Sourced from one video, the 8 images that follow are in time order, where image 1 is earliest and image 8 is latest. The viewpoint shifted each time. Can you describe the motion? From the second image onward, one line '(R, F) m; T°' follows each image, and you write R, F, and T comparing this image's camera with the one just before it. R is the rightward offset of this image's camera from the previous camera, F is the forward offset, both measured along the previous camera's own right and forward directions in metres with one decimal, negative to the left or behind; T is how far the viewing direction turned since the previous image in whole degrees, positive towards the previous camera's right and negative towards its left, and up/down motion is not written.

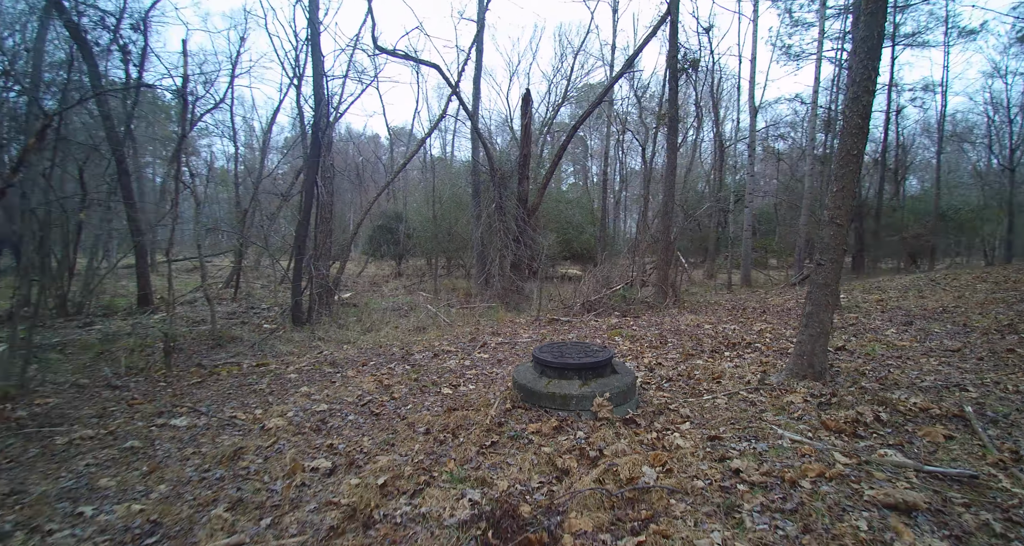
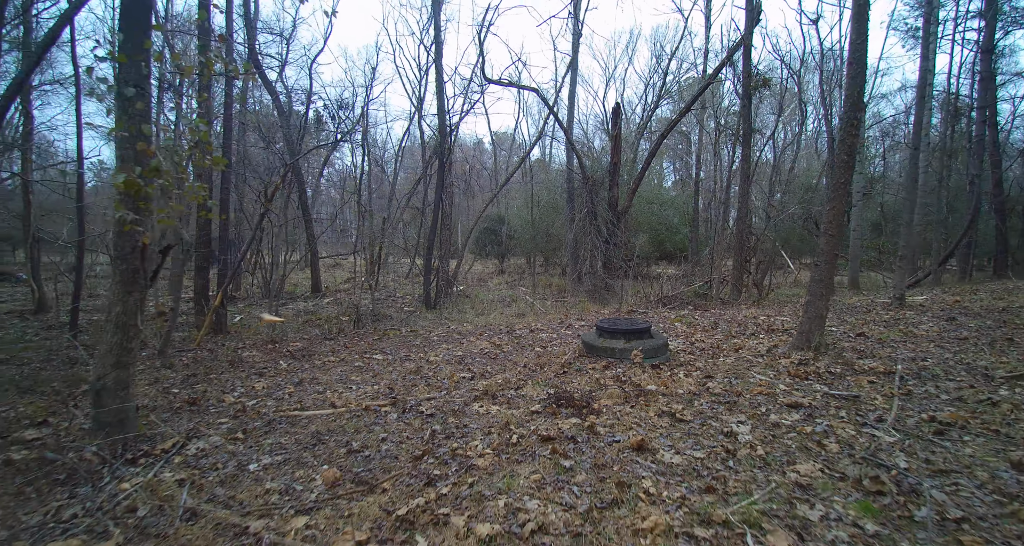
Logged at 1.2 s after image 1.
(+0.4, -2.0) m; -12°
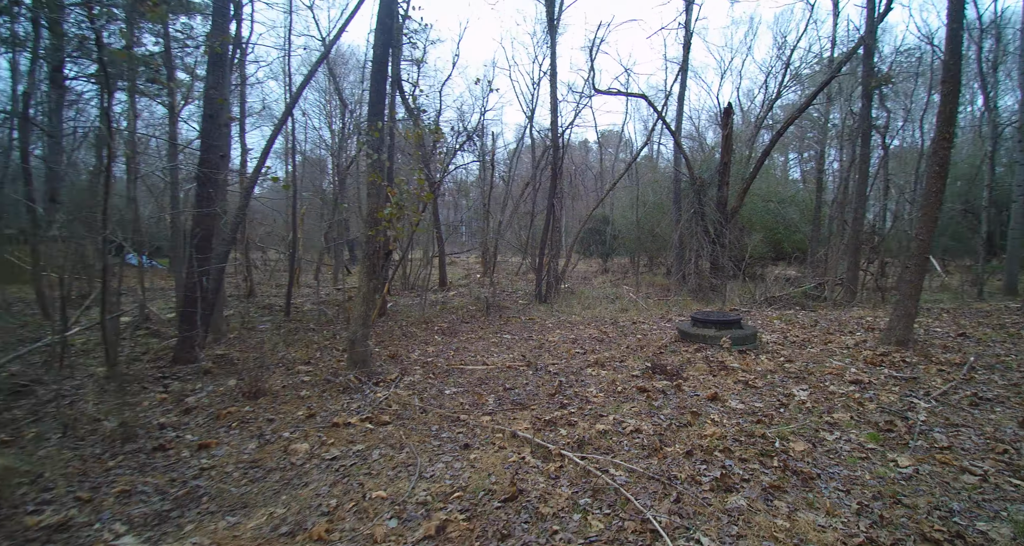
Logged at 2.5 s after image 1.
(0.0, -1.5) m; -12°
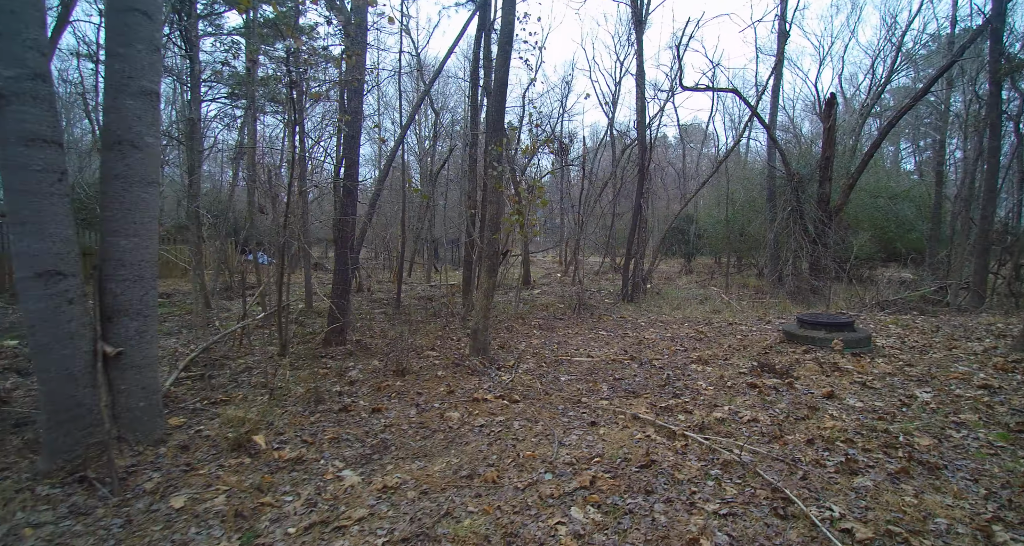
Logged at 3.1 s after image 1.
(-0.4, -0.5) m; -9°
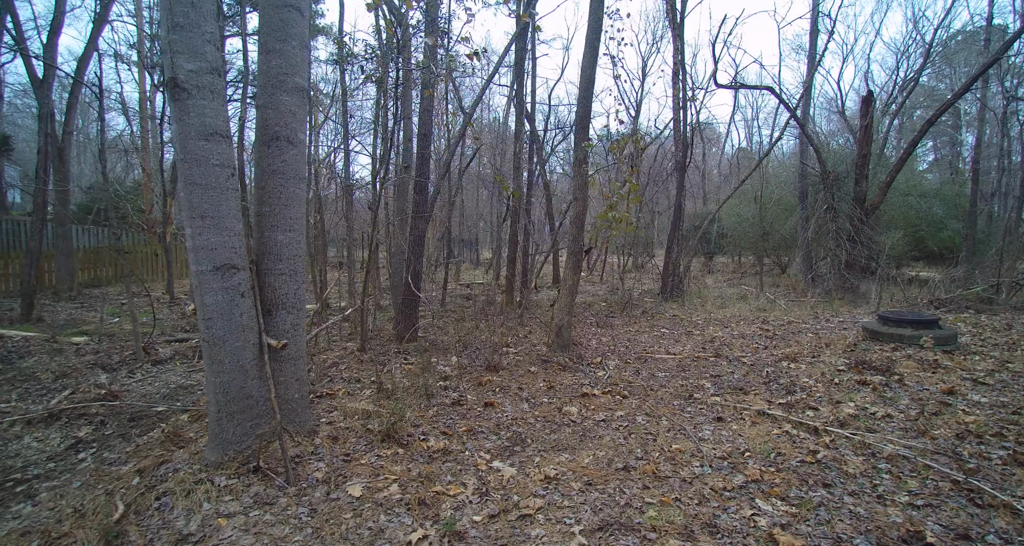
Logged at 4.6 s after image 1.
(-1.0, 0.0) m; -1°
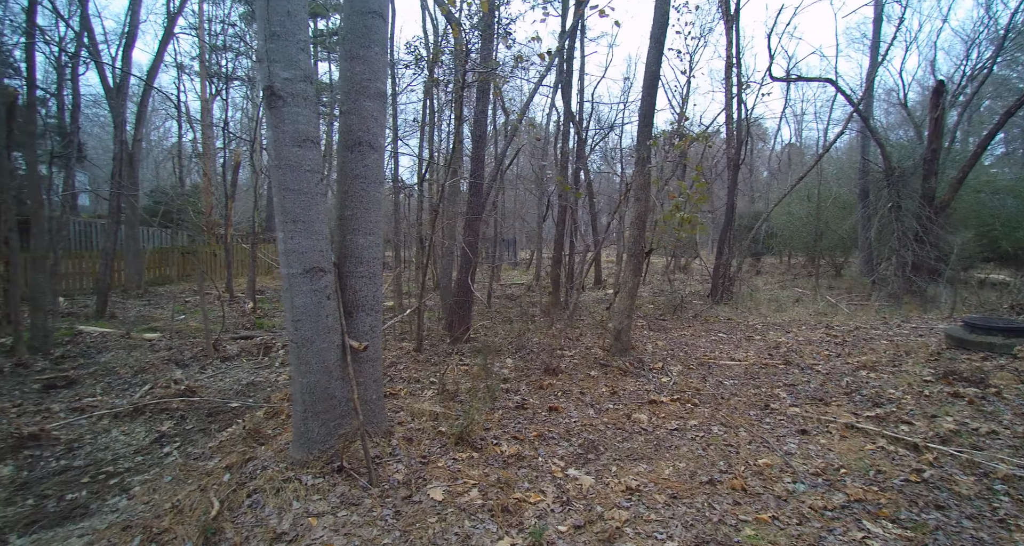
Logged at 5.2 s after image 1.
(-0.3, 0.0) m; -4°
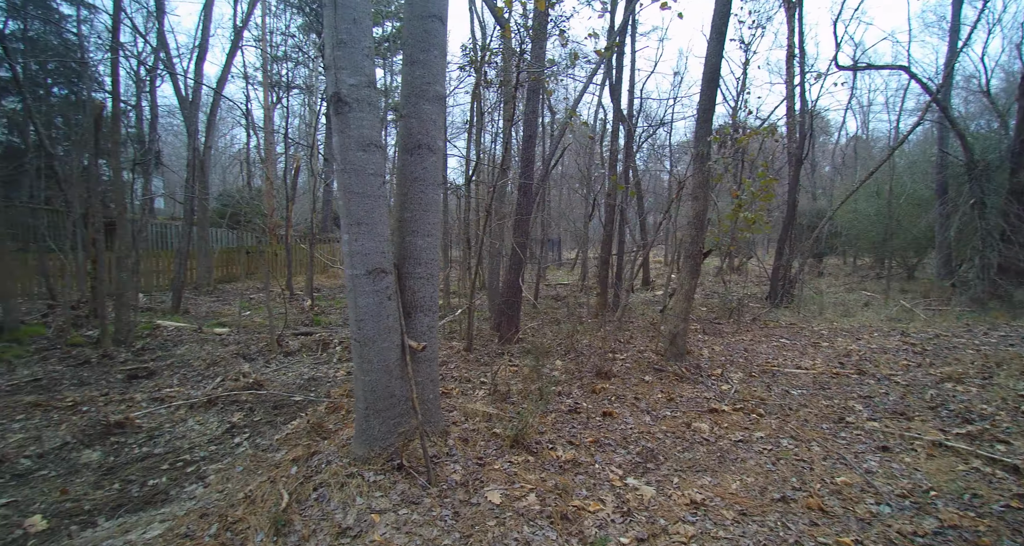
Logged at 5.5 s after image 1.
(-0.1, 0.0) m; -5°
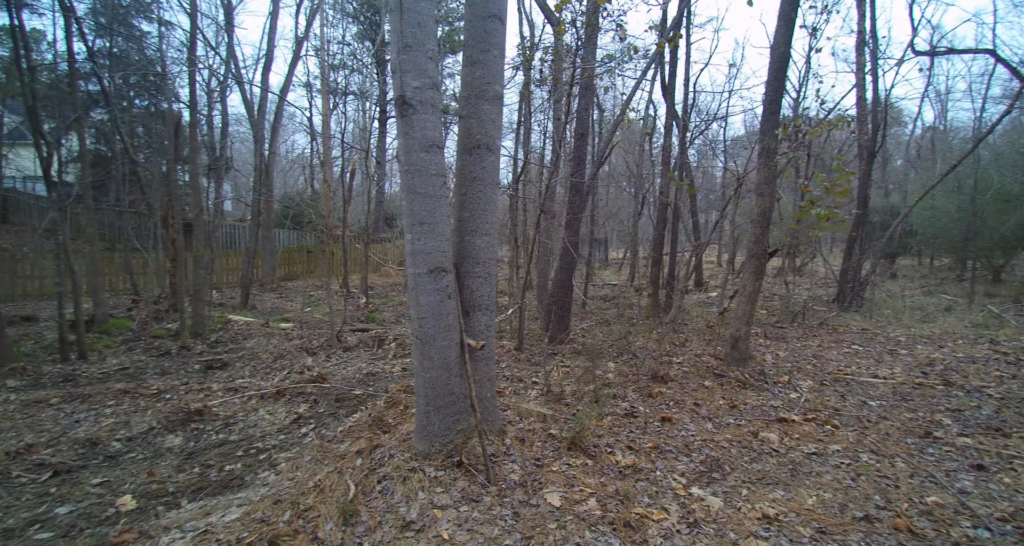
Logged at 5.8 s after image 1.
(-0.1, 0.0) m; -6°
